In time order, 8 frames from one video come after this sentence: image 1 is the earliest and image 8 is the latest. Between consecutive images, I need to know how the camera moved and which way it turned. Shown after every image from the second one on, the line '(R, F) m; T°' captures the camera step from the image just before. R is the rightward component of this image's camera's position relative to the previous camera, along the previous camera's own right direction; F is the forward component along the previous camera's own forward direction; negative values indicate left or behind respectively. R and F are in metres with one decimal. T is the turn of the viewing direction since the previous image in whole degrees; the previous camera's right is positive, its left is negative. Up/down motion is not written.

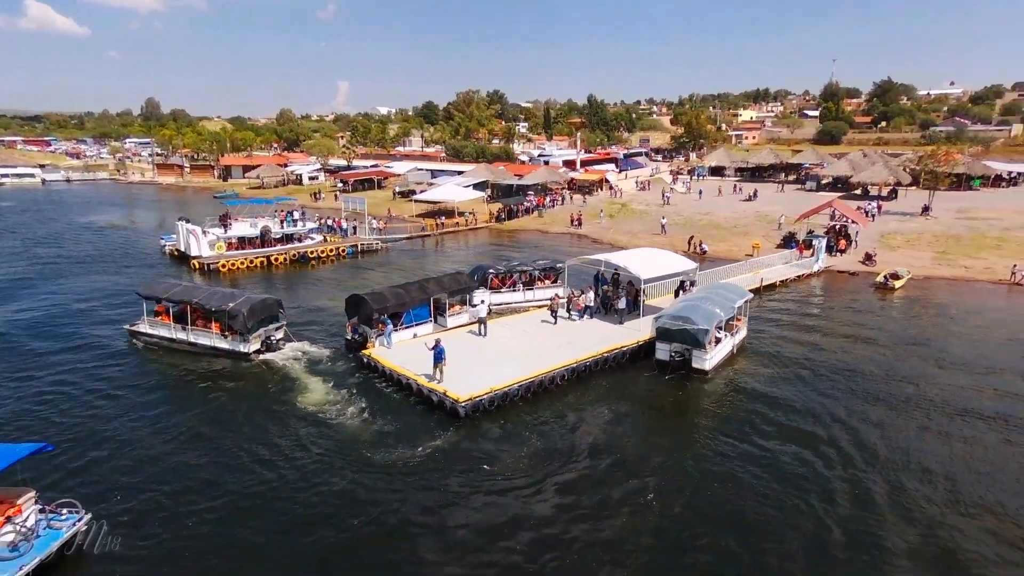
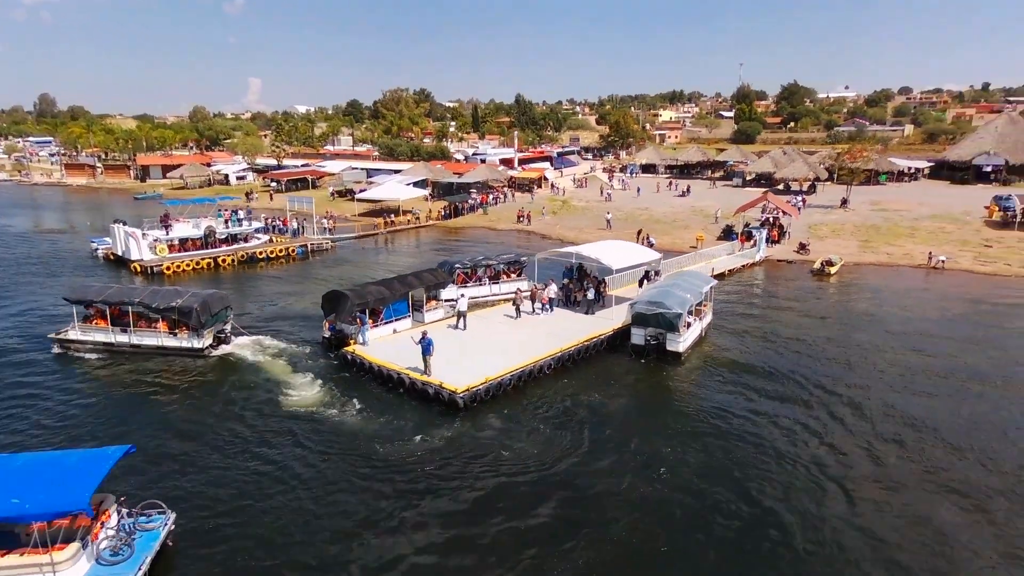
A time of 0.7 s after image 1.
(-2.2, -0.4) m; +7°
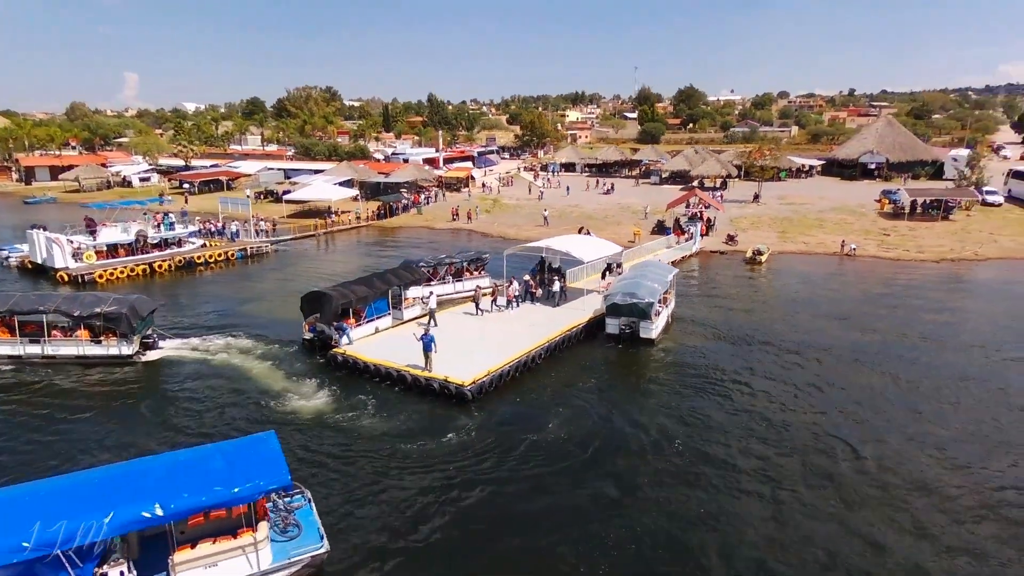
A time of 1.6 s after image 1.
(-3.2, -0.6) m; +9°
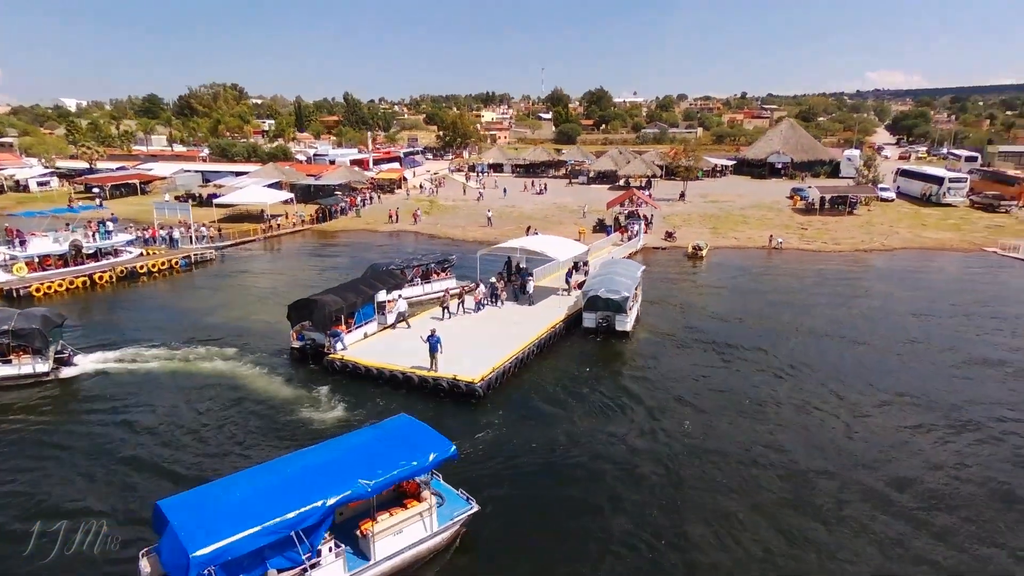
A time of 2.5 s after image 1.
(-3.2, -0.8) m; +8°
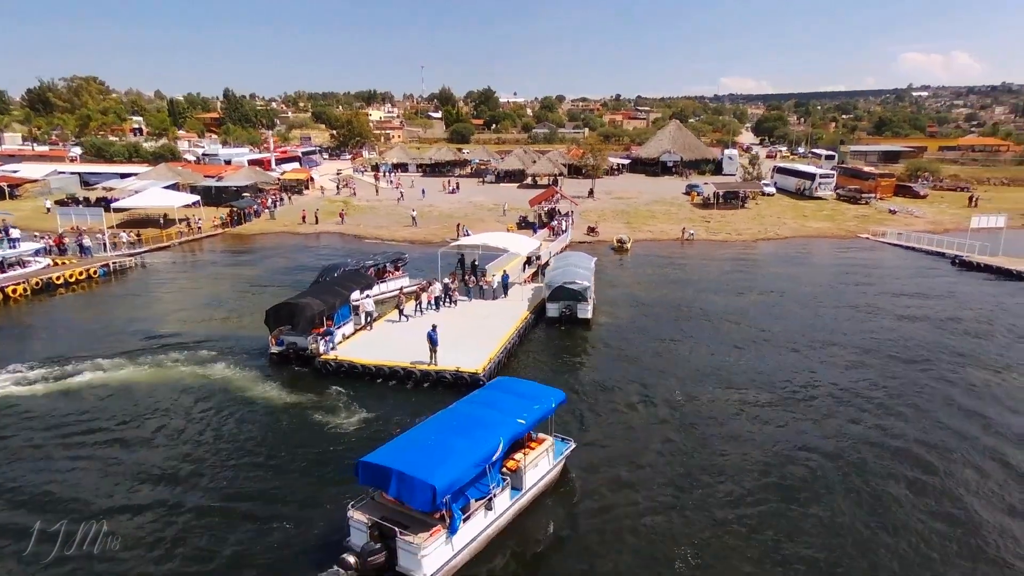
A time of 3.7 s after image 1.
(-4.1, -1.1) m; +11°
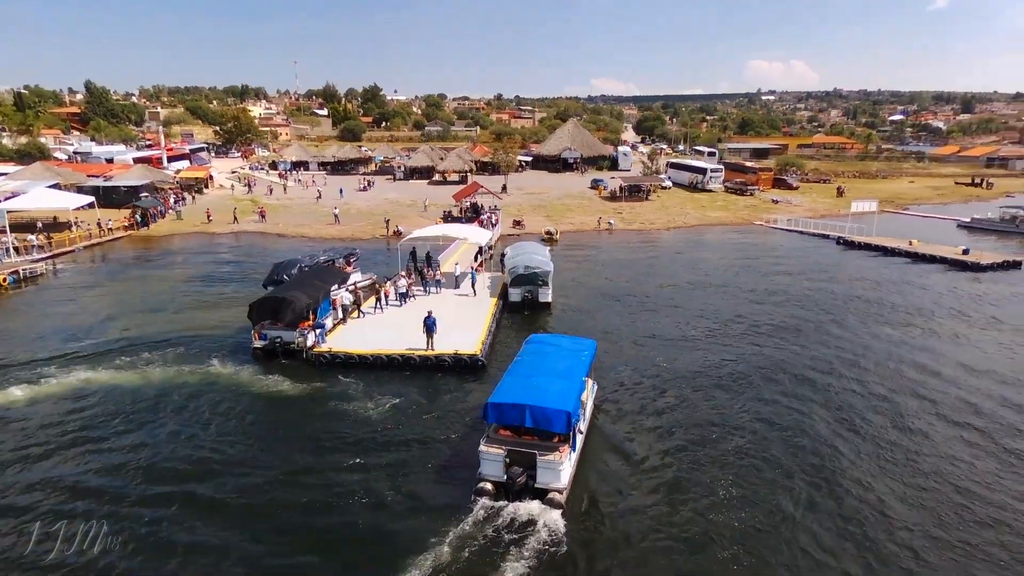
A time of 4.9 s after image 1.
(-4.2, -1.1) m; +11°
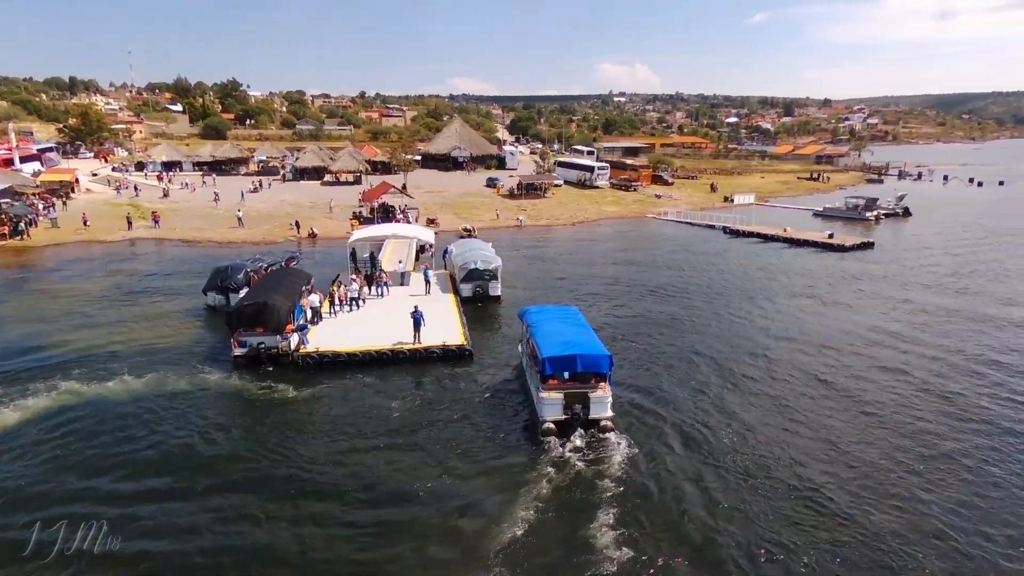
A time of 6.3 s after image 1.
(-4.7, -1.3) m; +12°
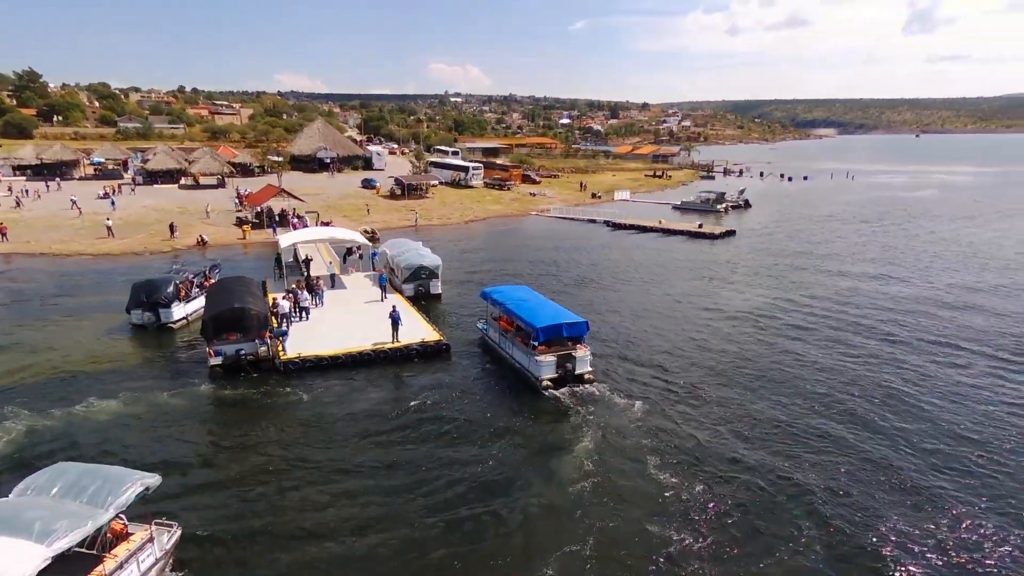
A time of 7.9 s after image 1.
(-5.6, -1.3) m; +15°
